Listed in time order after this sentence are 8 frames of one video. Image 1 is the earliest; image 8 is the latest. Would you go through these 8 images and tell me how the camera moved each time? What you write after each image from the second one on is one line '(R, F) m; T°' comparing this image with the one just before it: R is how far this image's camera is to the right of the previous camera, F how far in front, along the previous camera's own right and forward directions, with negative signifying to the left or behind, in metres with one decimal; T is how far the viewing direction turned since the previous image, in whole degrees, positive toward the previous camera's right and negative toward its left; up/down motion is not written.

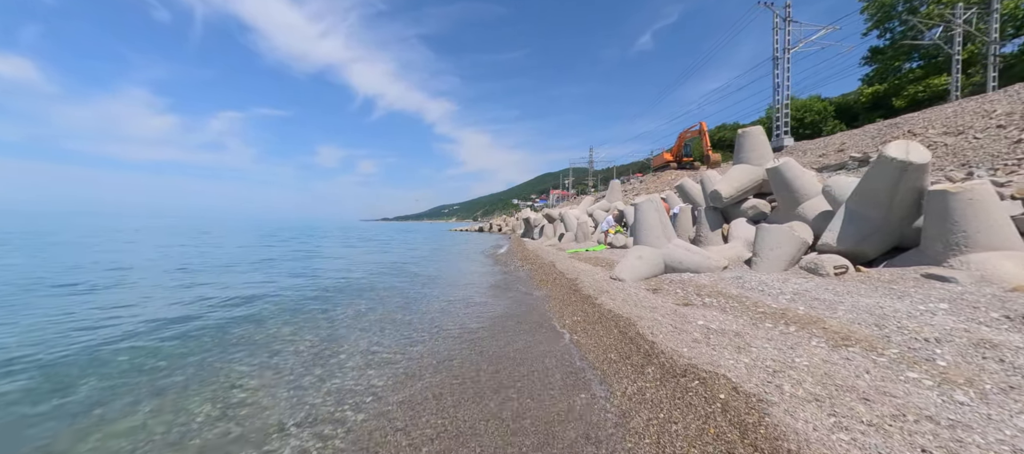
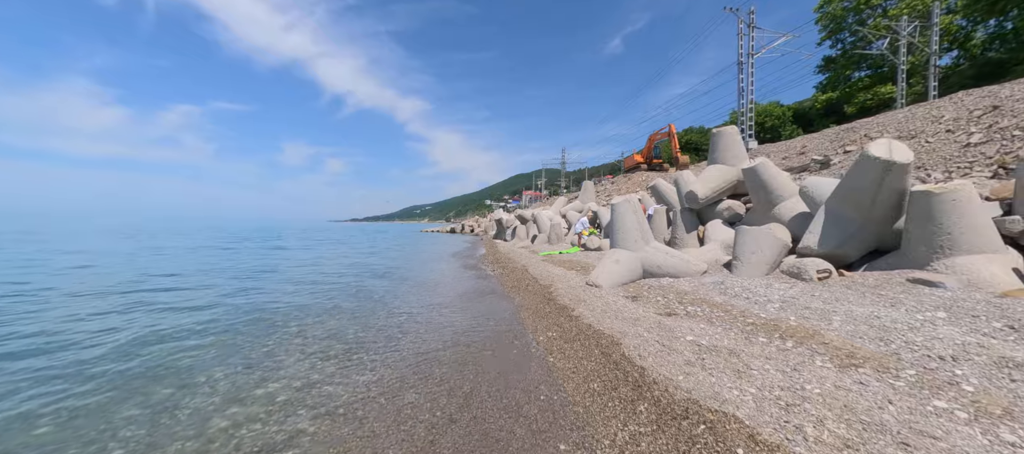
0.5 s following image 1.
(+0.1, +0.7) m; +4°
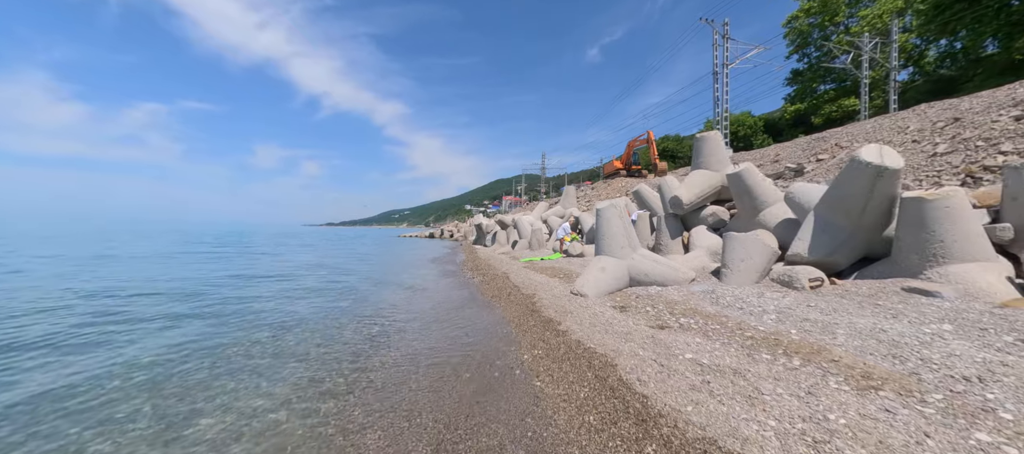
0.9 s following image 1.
(0.0, +0.5) m; +3°
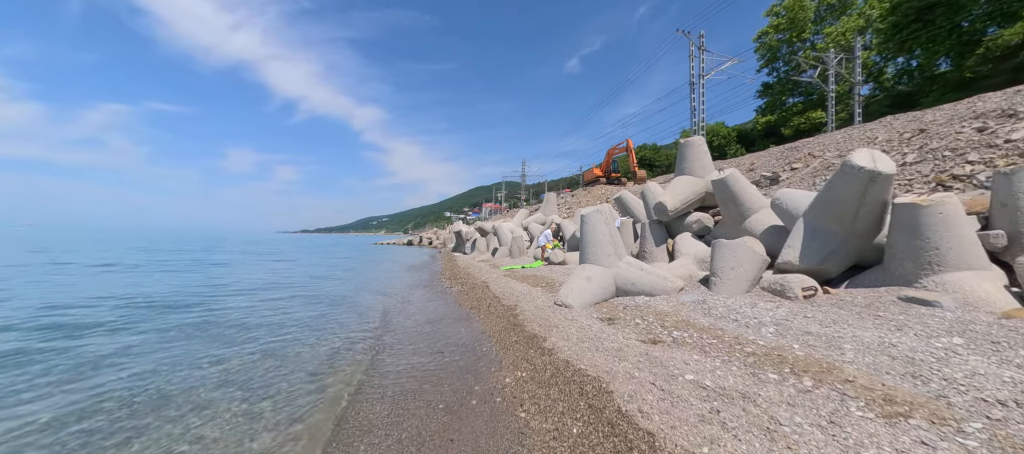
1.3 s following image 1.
(0.0, +0.5) m; +3°
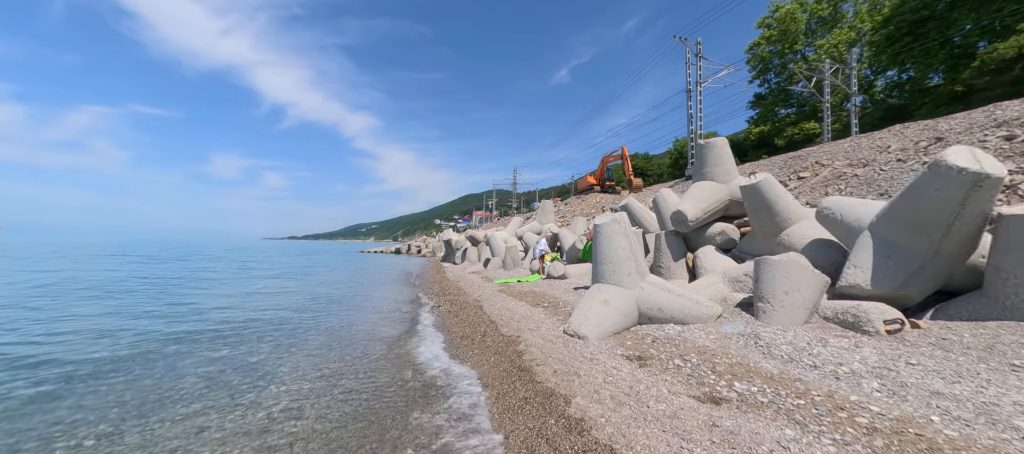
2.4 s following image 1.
(-0.2, +1.3) m; +2°
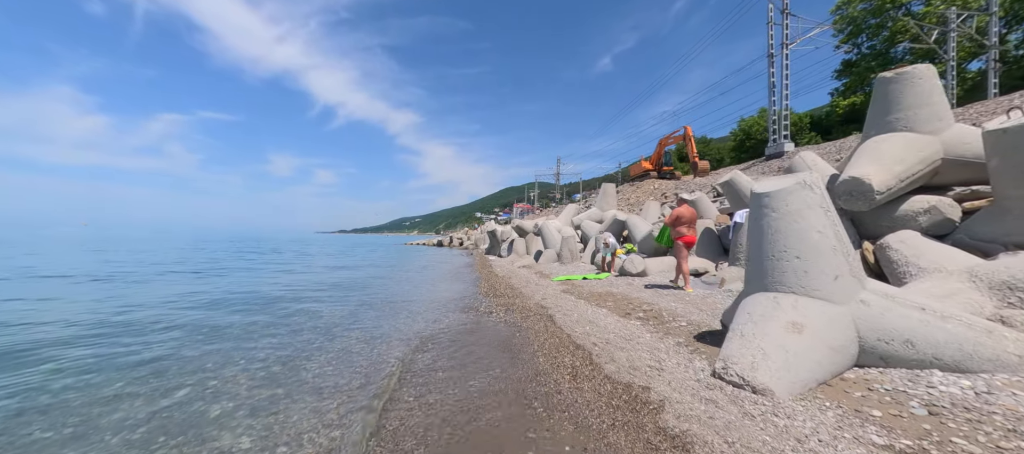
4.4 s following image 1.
(-0.7, +2.2) m; -7°
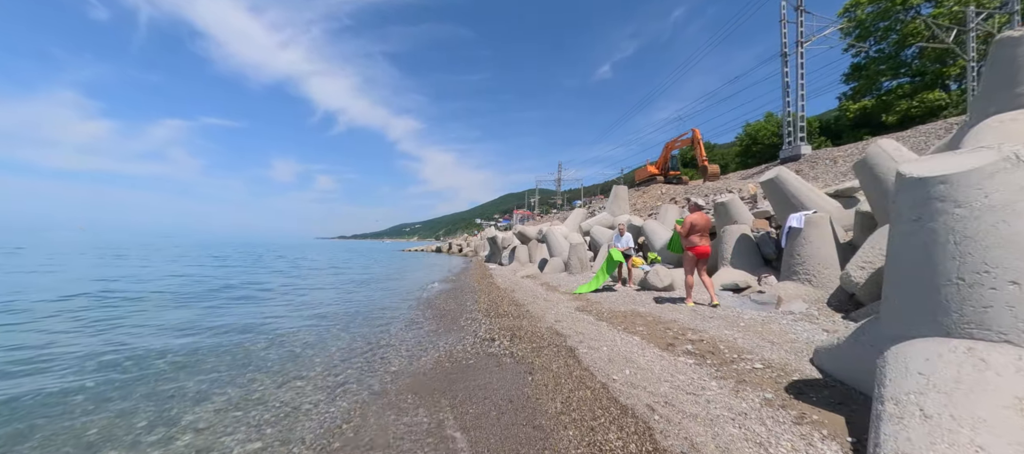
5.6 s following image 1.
(-0.1, +1.4) m; 0°
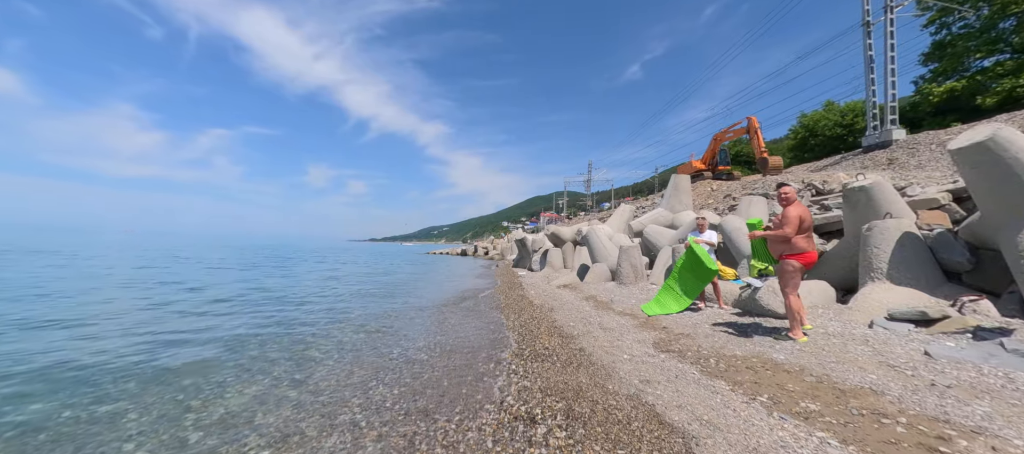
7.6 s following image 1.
(-0.3, +2.5) m; -4°
